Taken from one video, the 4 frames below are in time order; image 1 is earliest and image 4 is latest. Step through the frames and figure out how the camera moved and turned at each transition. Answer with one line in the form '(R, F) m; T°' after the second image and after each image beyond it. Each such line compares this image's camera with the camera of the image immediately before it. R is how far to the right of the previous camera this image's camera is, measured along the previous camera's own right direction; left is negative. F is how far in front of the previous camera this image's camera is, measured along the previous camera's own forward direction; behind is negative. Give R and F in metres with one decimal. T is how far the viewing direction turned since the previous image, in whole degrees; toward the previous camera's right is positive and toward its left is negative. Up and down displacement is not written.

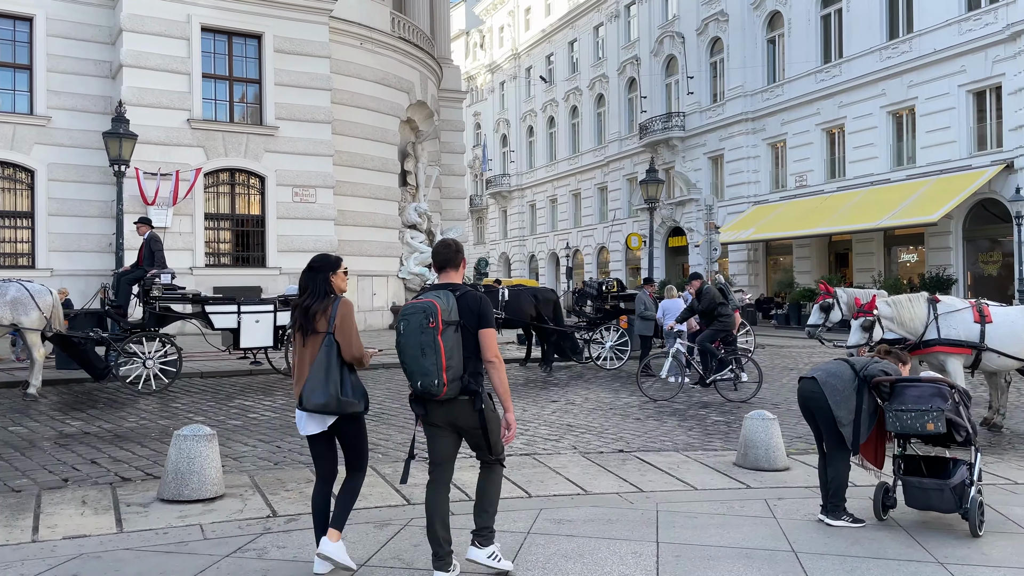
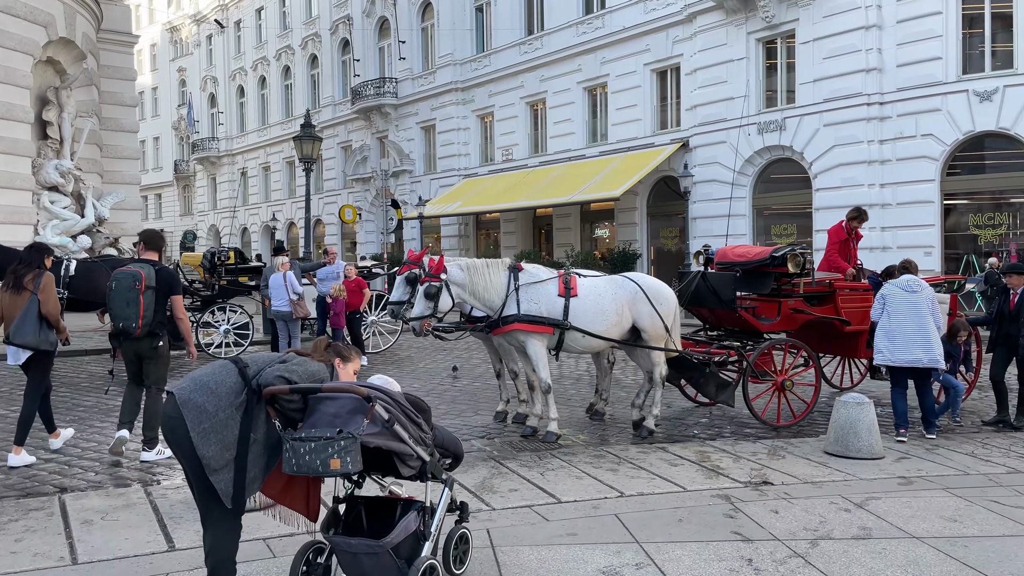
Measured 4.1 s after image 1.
(+2.5, +2.0) m; +17°
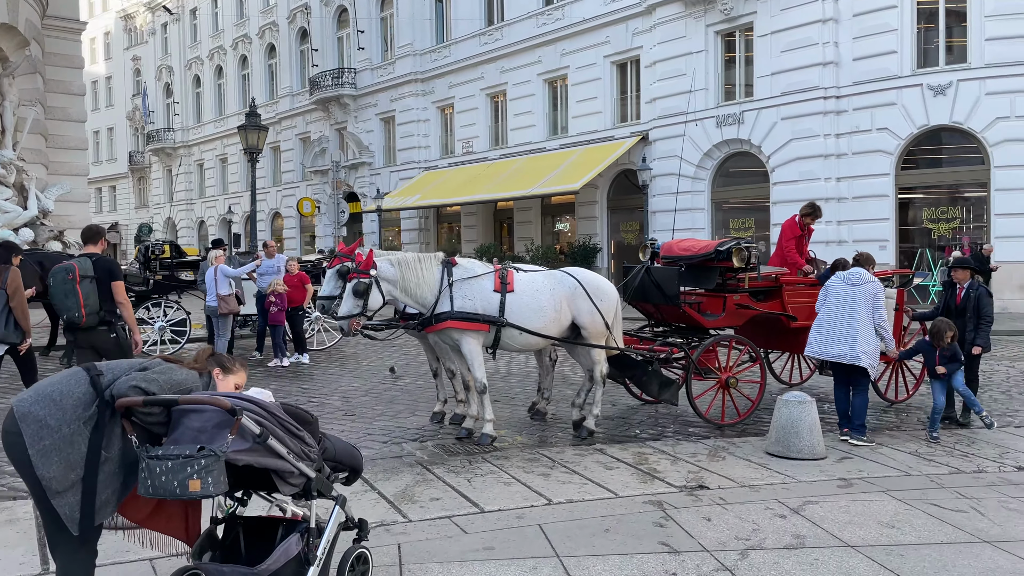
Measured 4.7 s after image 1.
(+0.3, +0.3) m; +2°
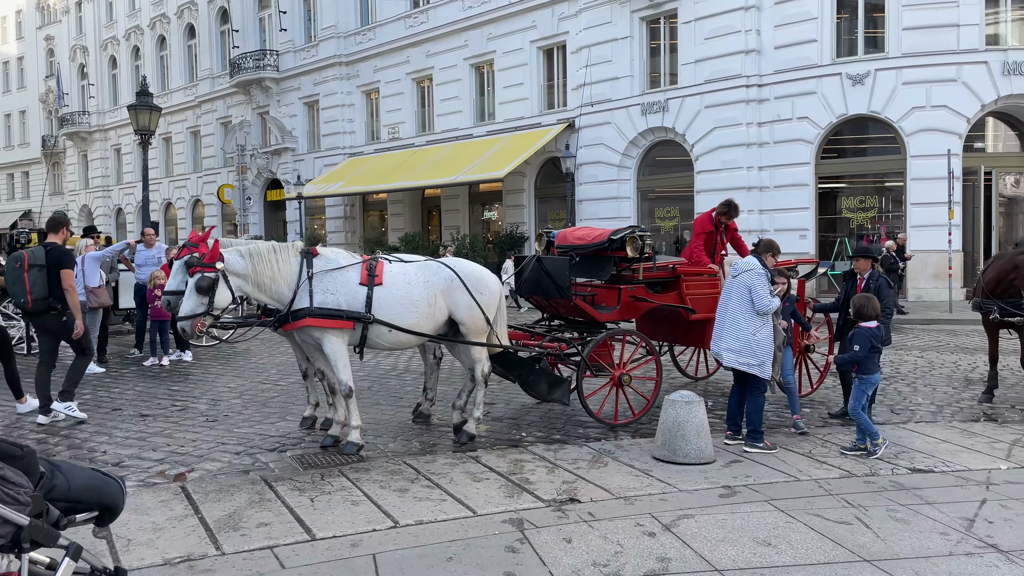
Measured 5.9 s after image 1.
(+0.6, +0.6) m; +4°
